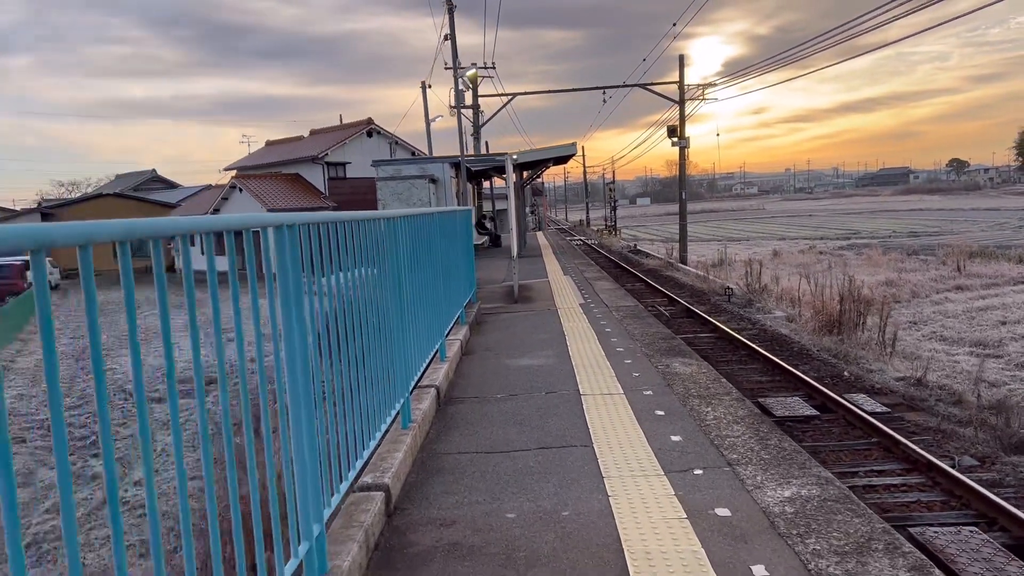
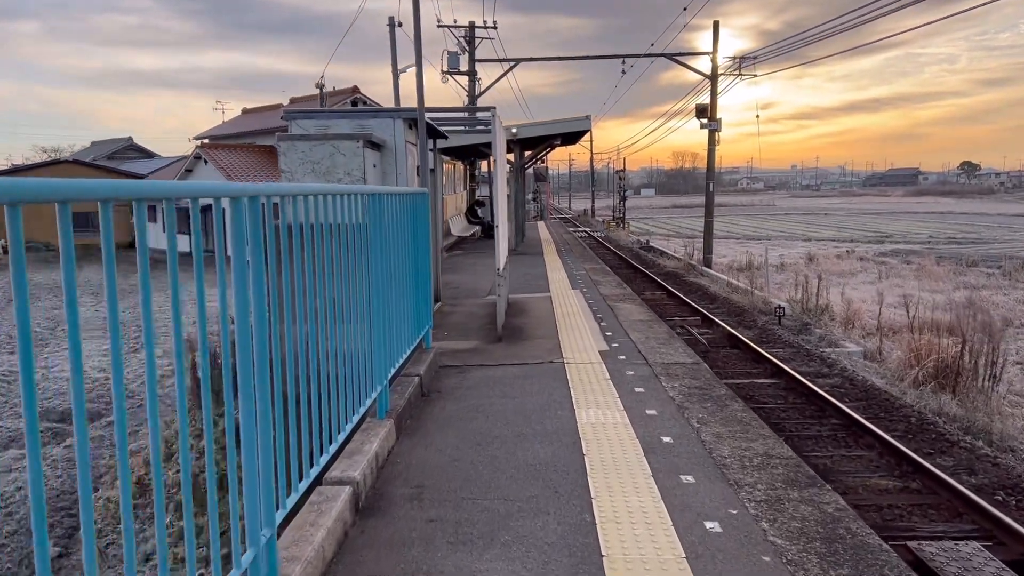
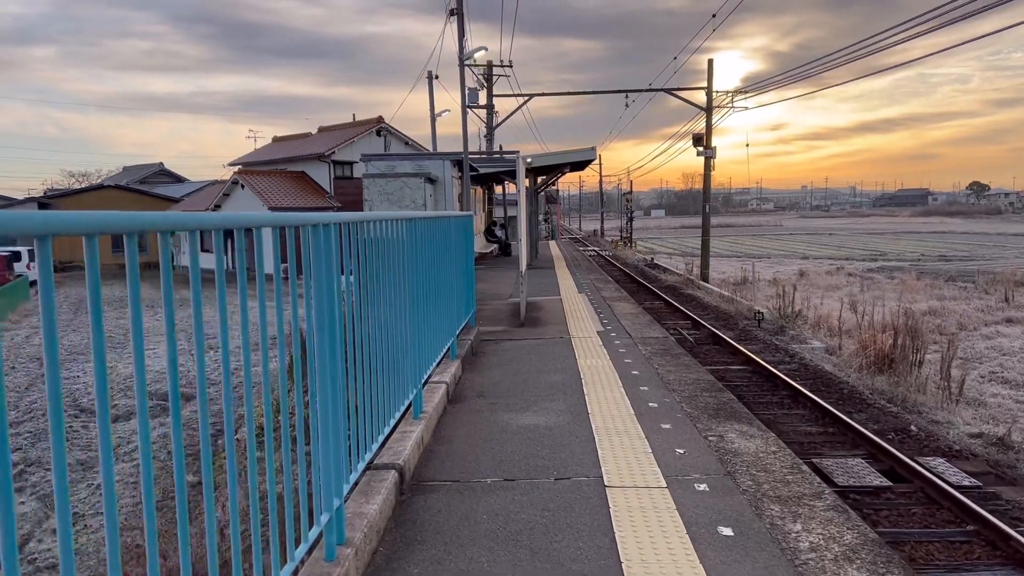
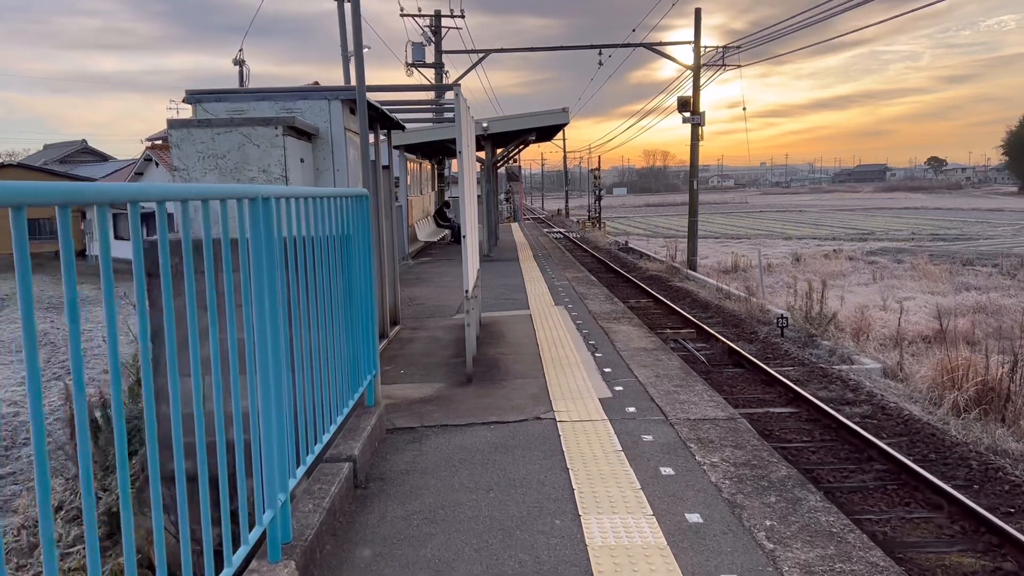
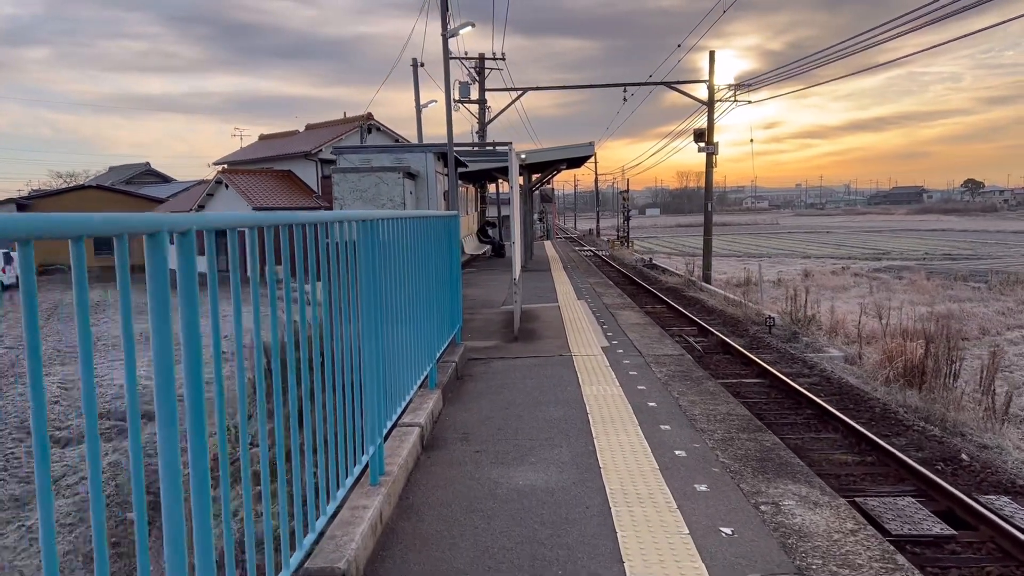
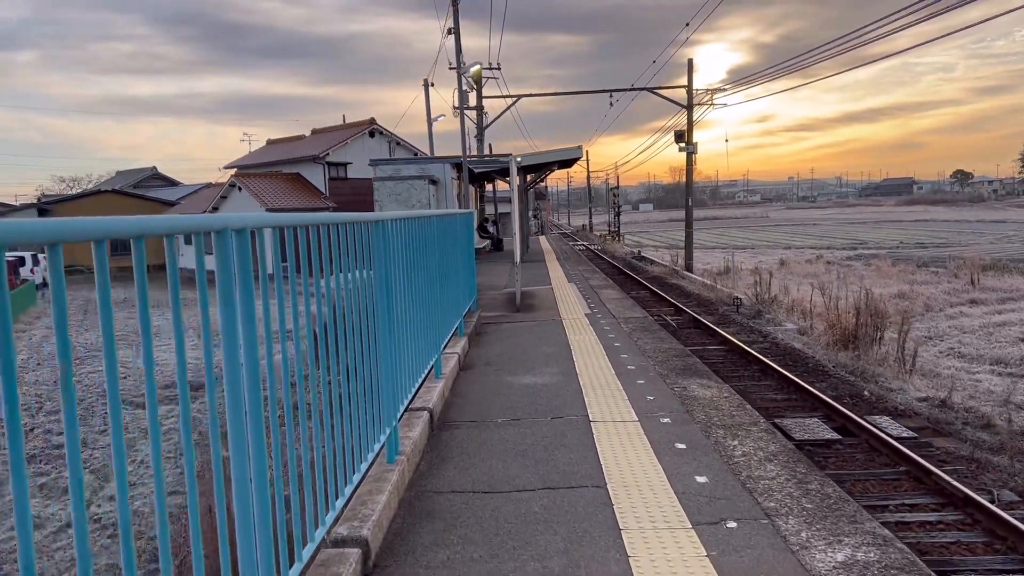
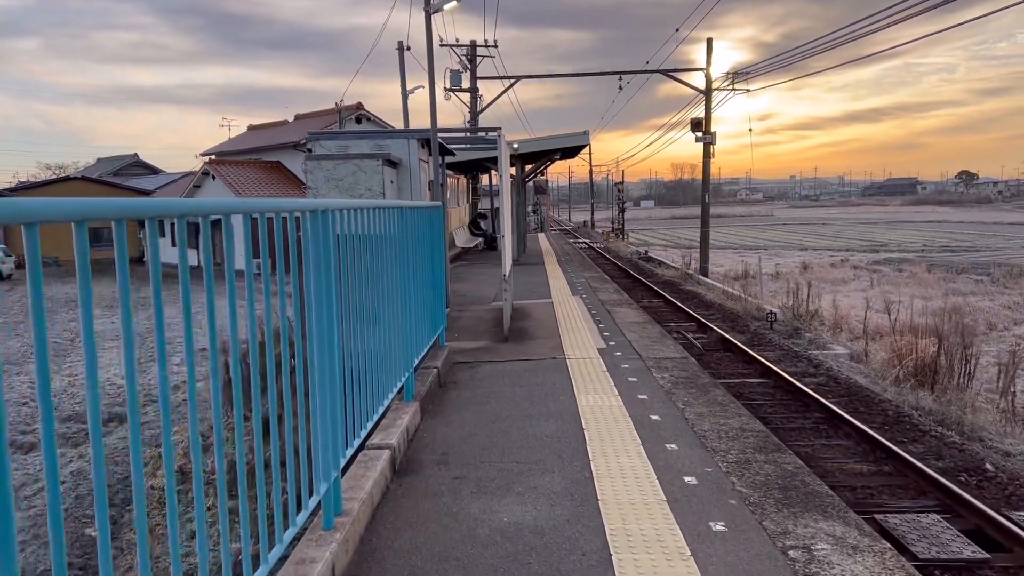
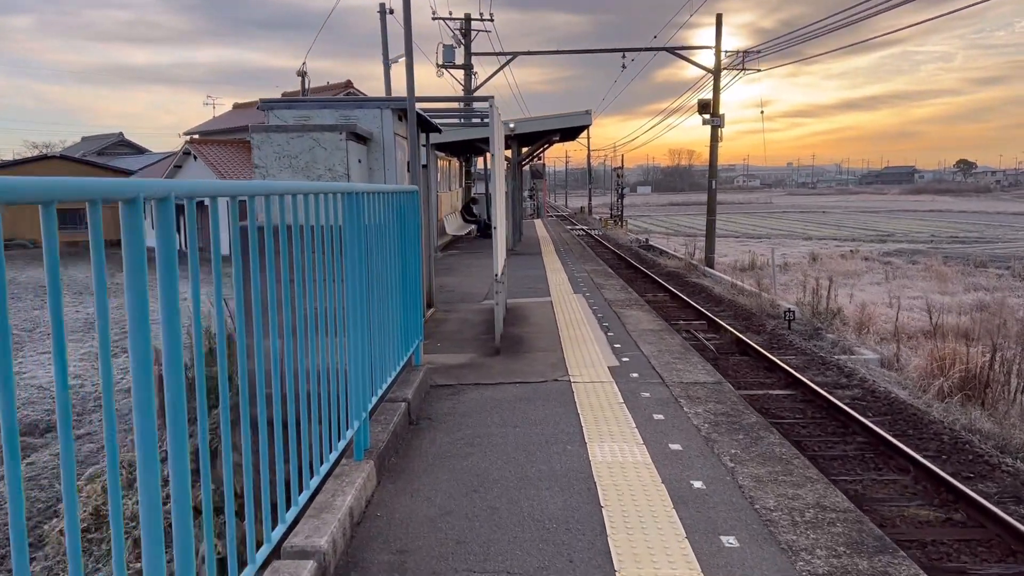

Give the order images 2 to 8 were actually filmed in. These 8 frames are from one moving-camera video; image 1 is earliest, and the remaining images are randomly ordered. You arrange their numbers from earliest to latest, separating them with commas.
6, 3, 5, 7, 2, 8, 4
